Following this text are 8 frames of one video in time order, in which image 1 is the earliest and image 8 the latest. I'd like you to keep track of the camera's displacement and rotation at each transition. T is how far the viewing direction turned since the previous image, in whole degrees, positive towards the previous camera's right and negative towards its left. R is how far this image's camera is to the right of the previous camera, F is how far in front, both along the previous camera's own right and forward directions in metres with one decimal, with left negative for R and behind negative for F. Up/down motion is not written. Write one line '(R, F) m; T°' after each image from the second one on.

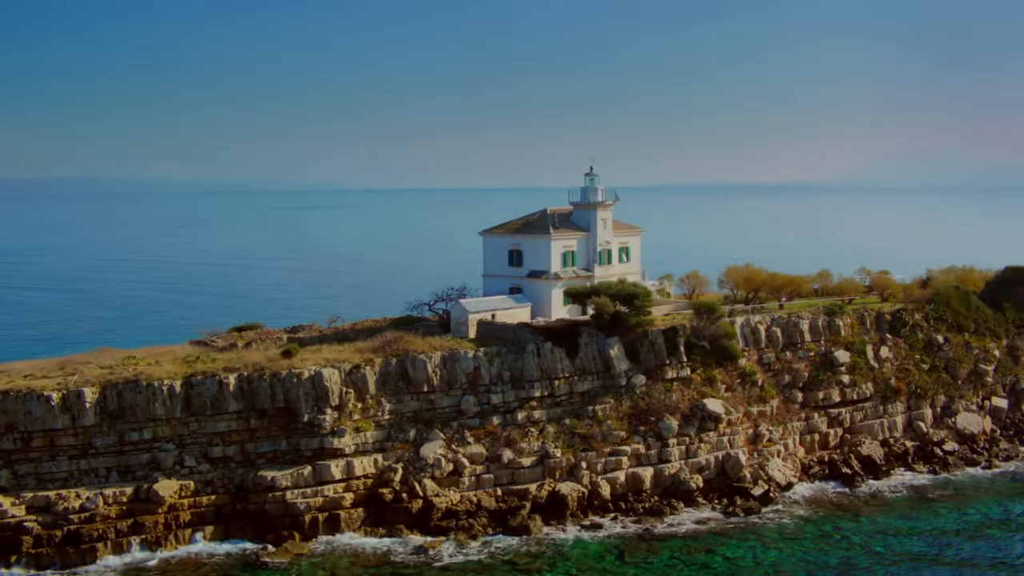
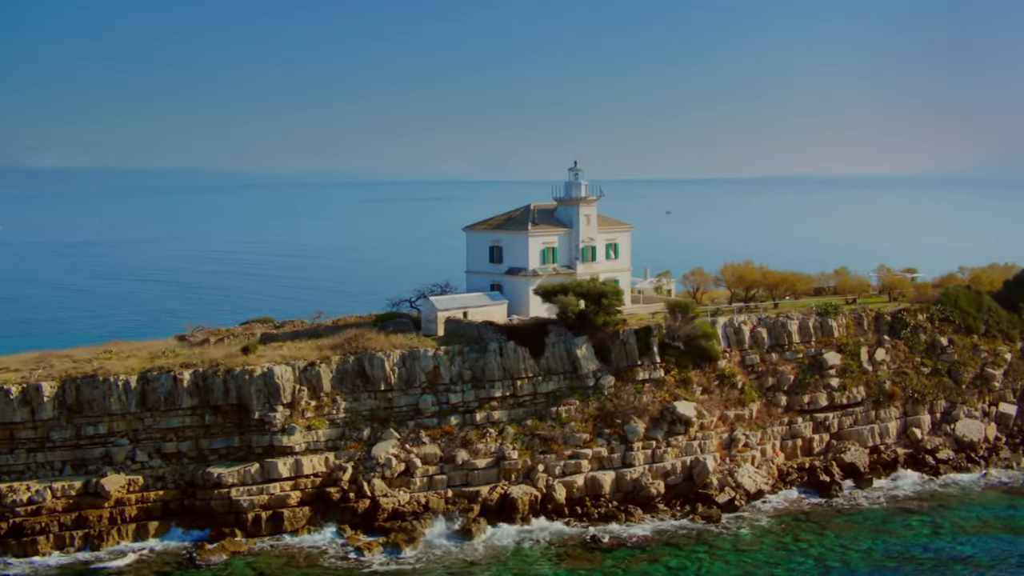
(+3.9, +0.9) m; -4°
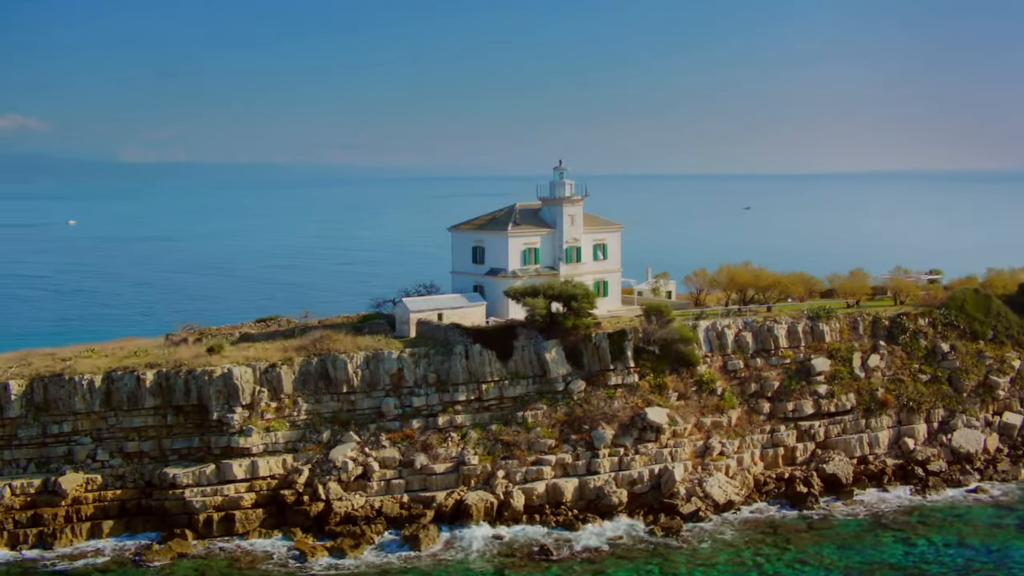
(+3.5, +0.7) m; -4°
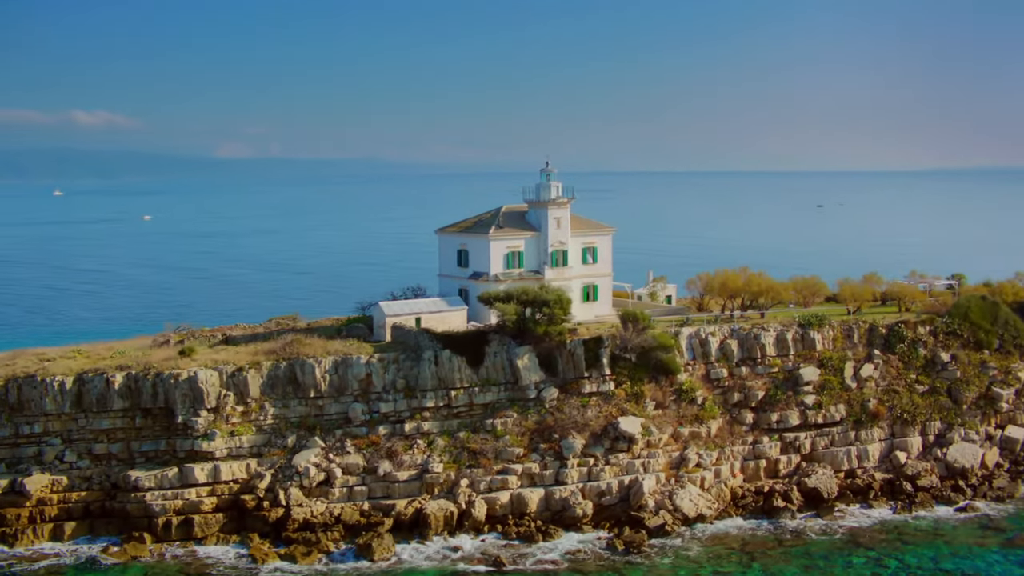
(+3.0, +0.7) m; -3°
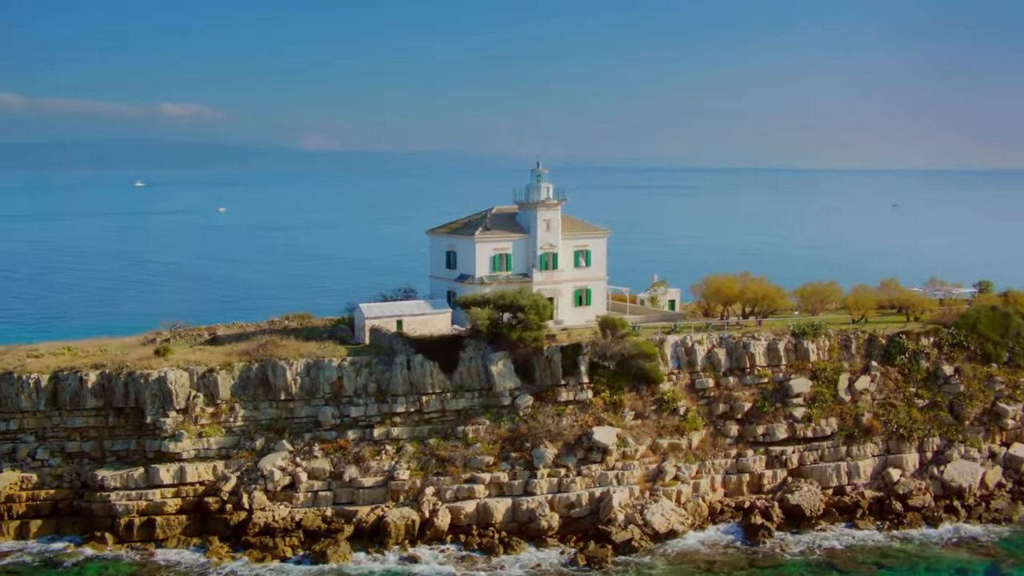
(+2.8, +0.8) m; -3°
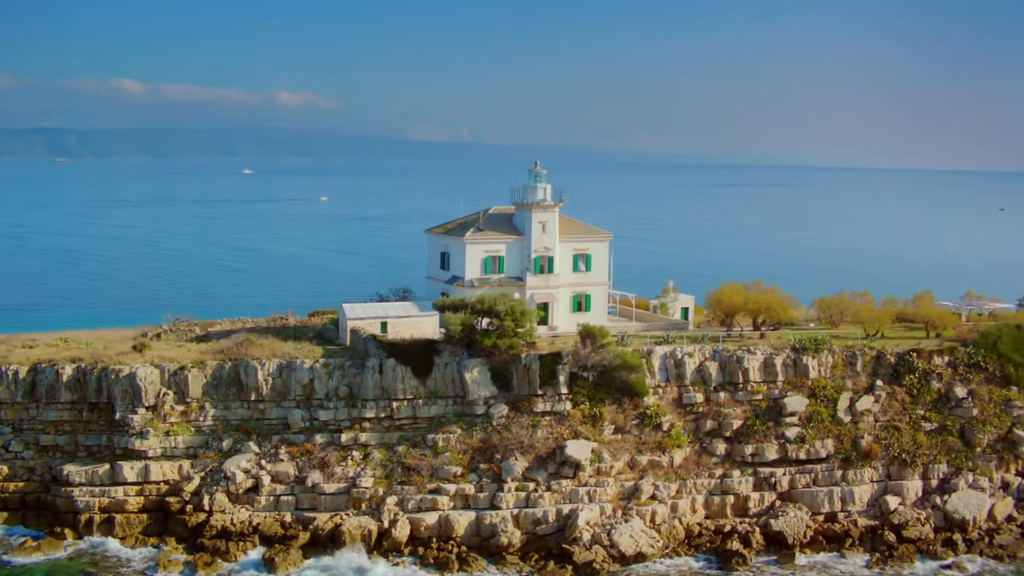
(+3.3, +1.3) m; -5°
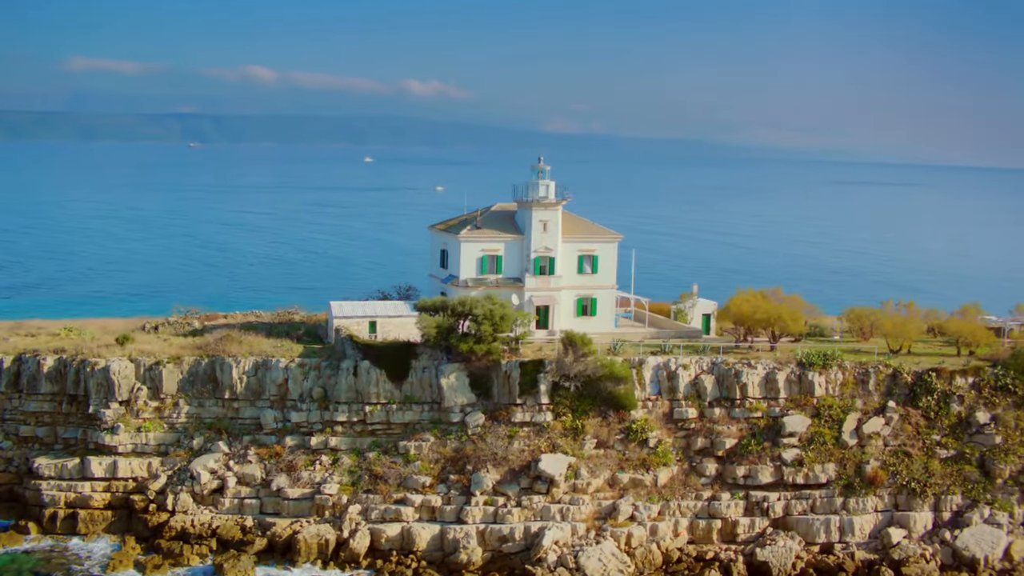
(+3.3, +1.7) m; -5°
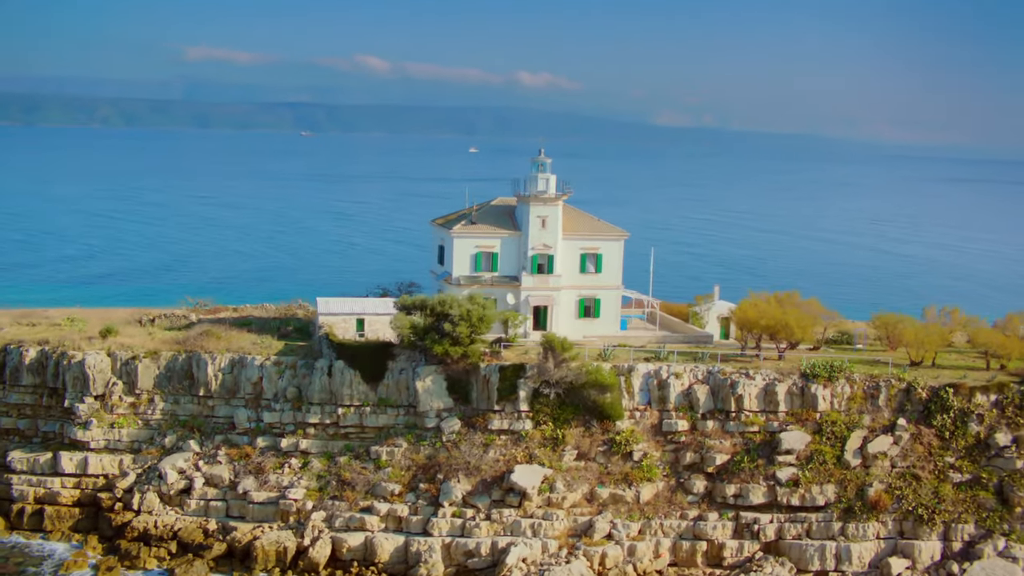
(+2.9, +1.7) m; -5°
